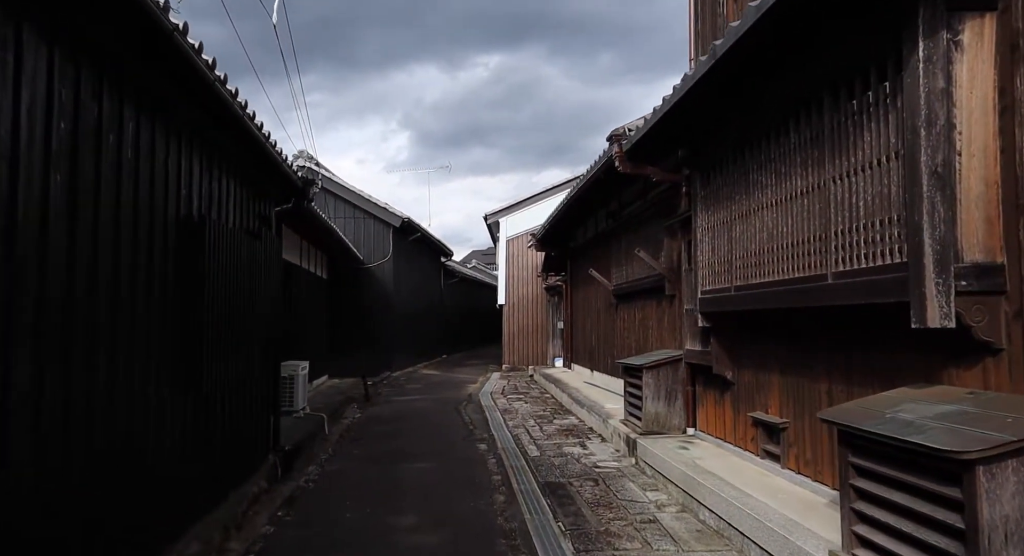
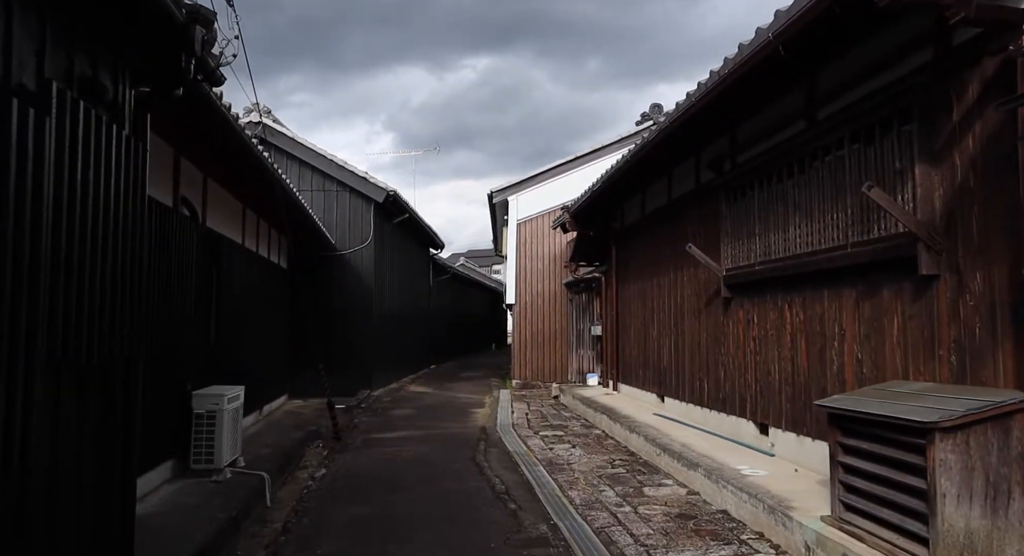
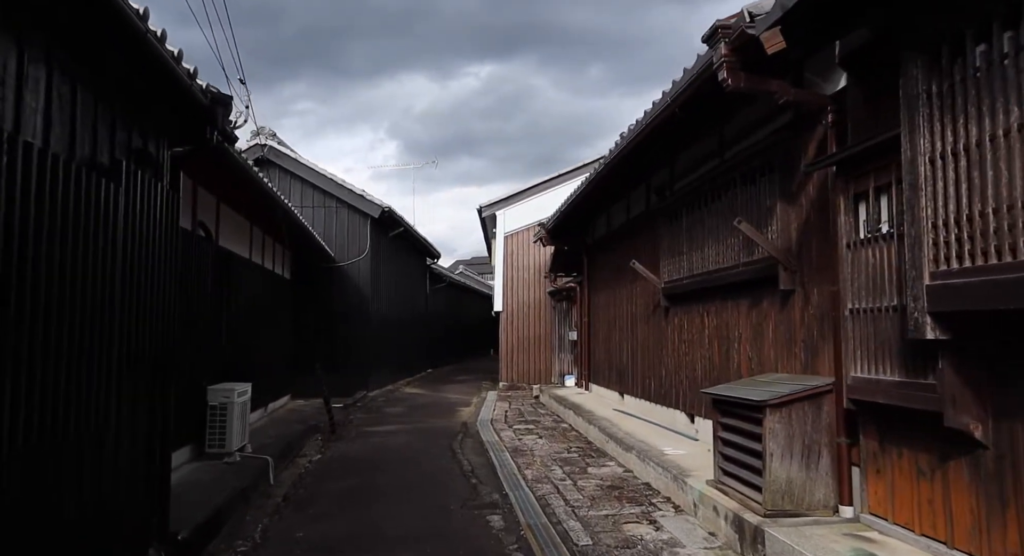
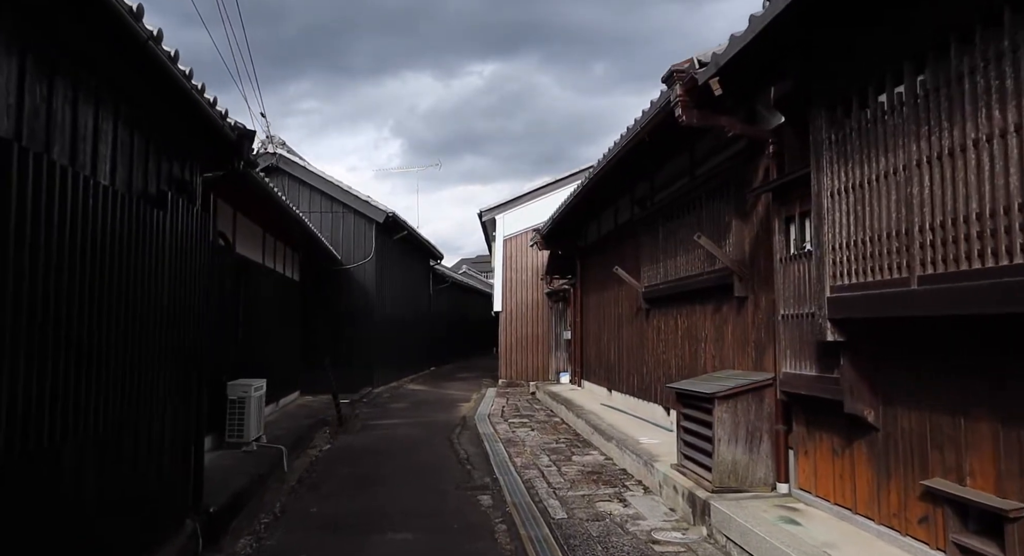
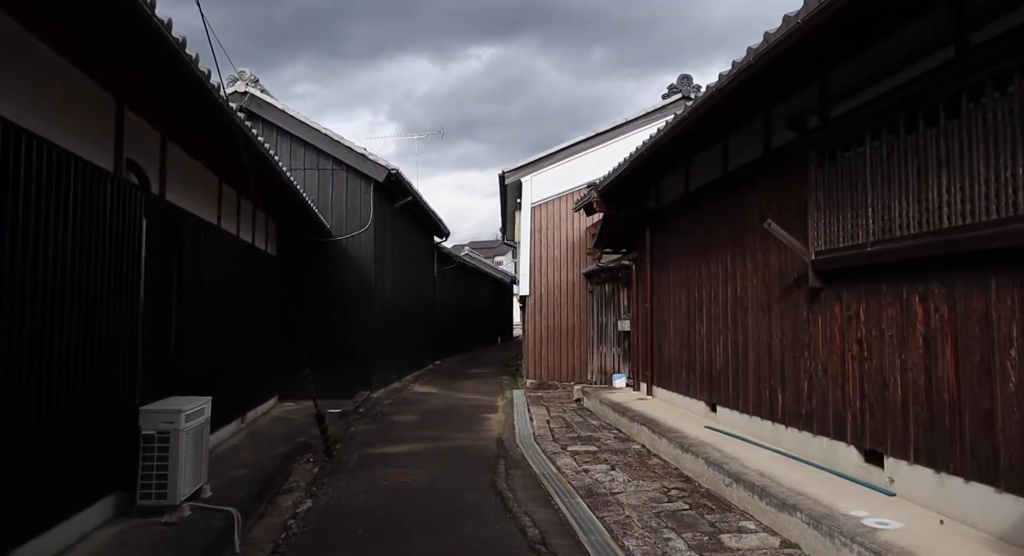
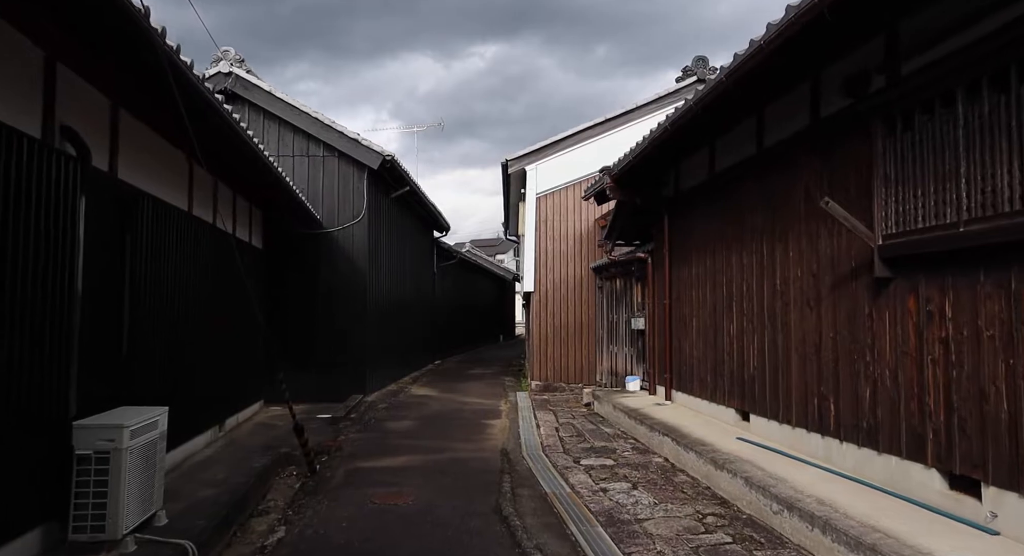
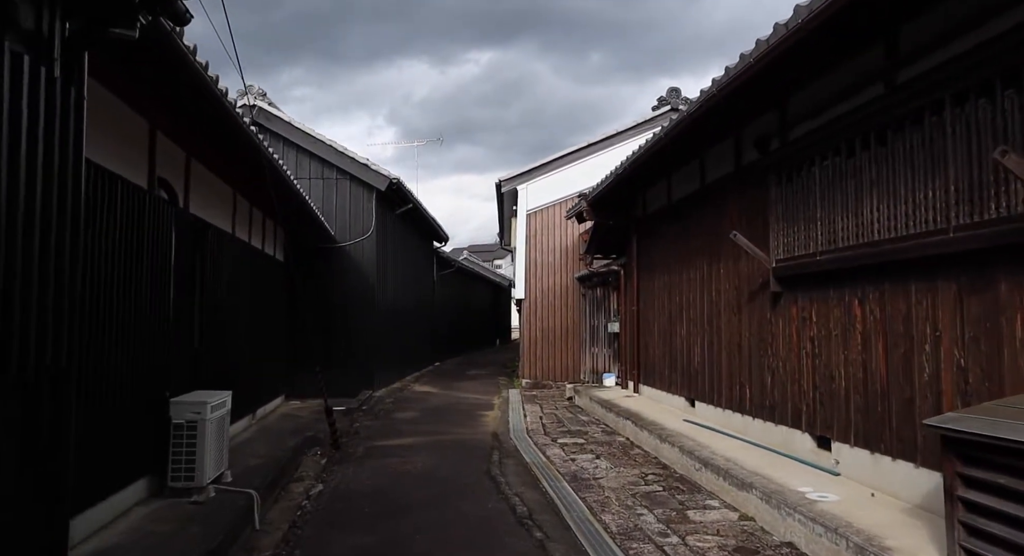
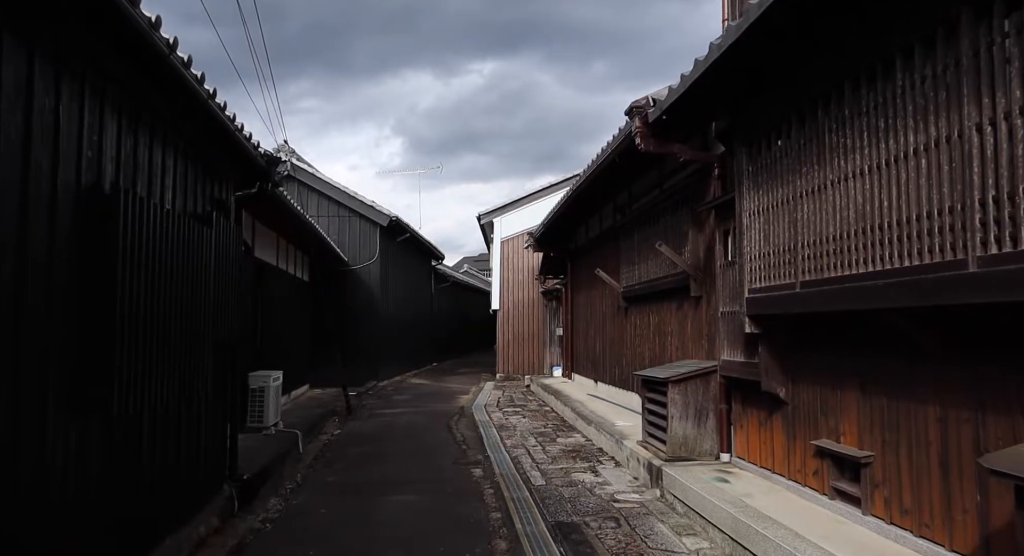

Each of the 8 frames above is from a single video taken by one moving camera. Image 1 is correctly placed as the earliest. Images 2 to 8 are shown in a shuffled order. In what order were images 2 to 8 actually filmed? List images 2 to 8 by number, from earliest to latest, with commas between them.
8, 4, 3, 2, 7, 5, 6
